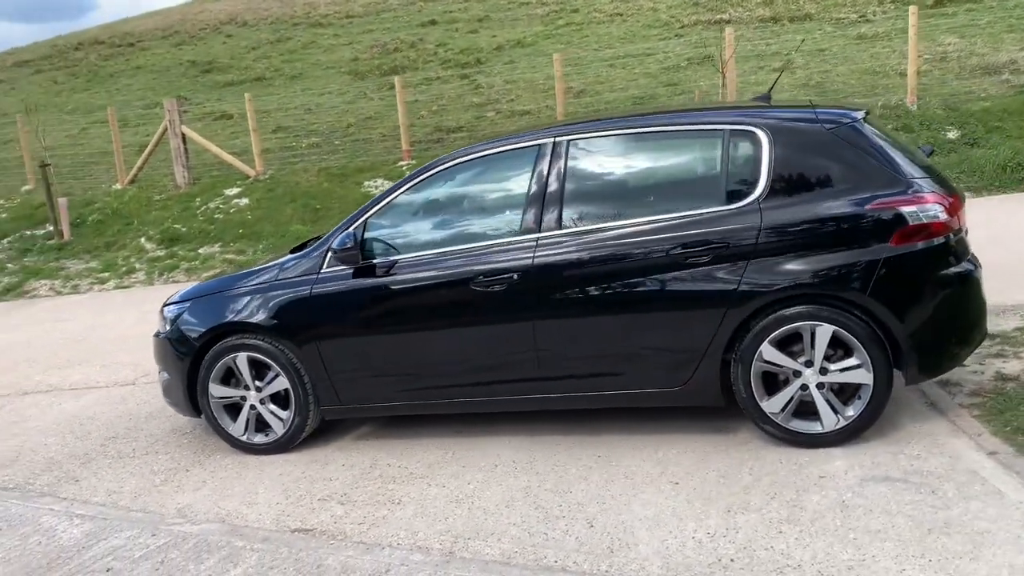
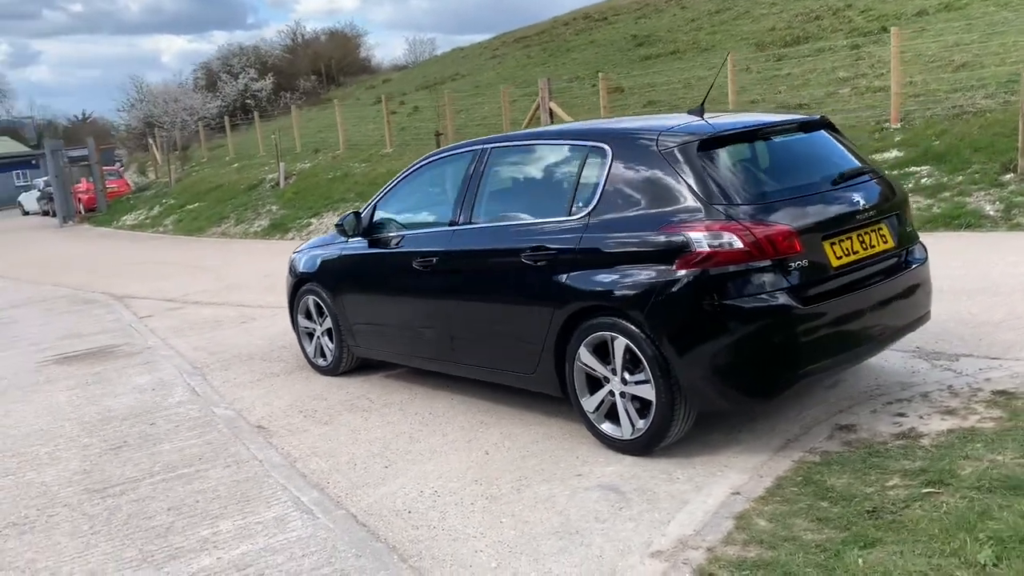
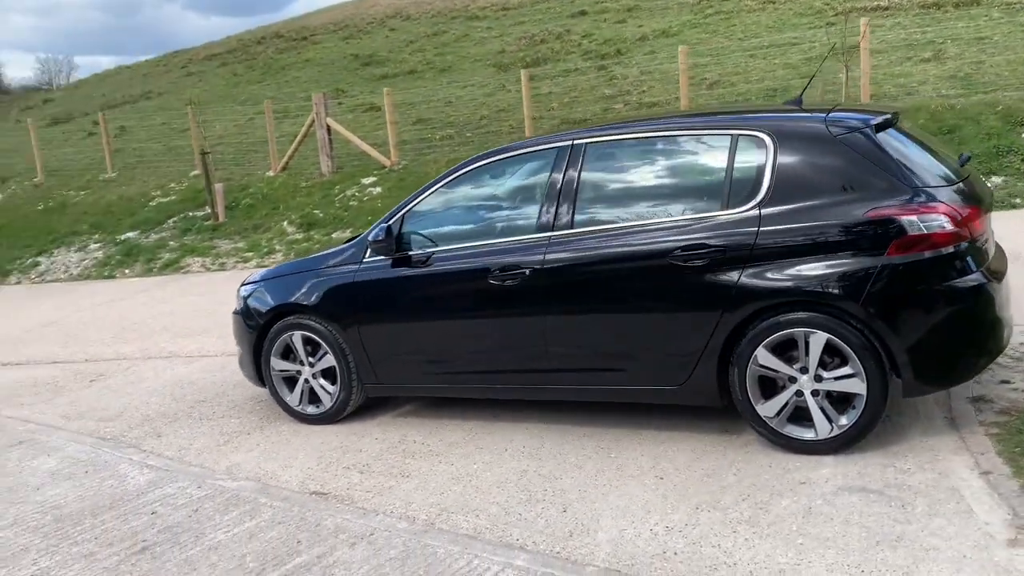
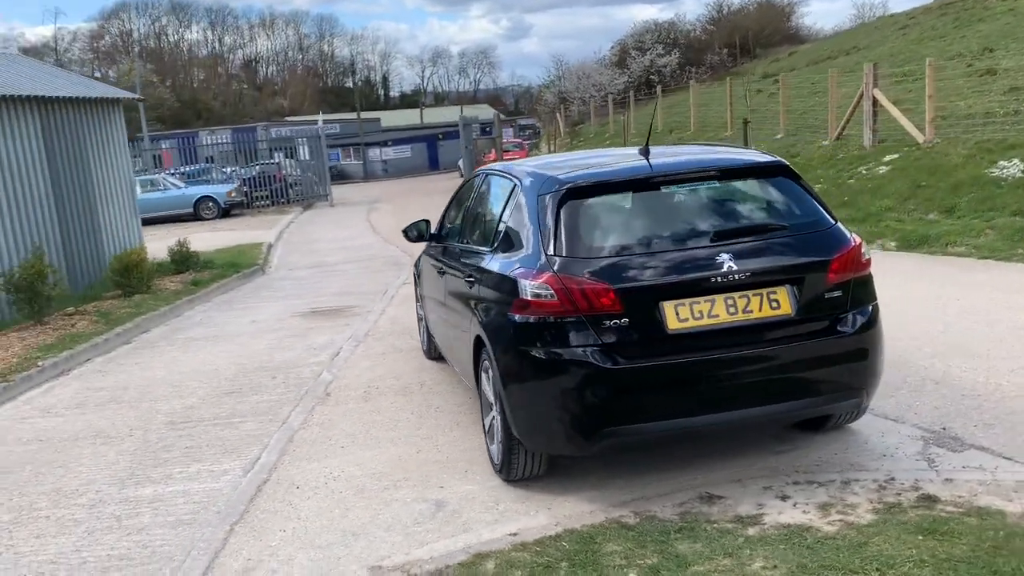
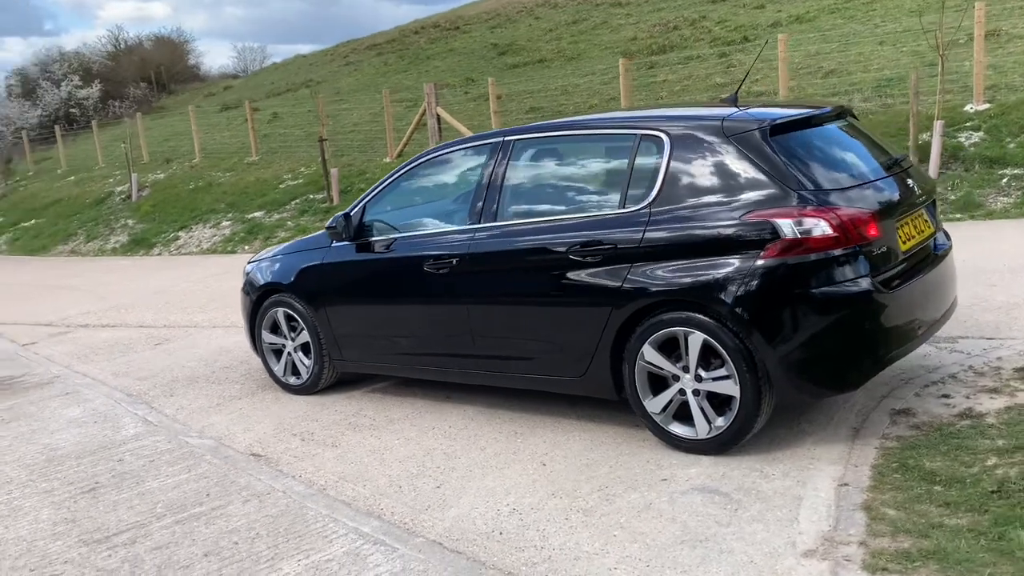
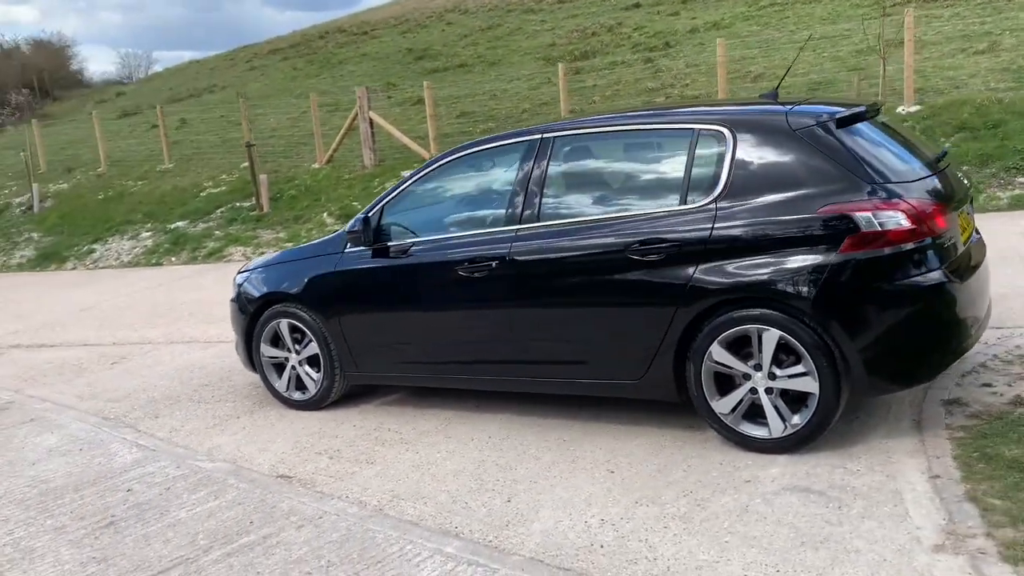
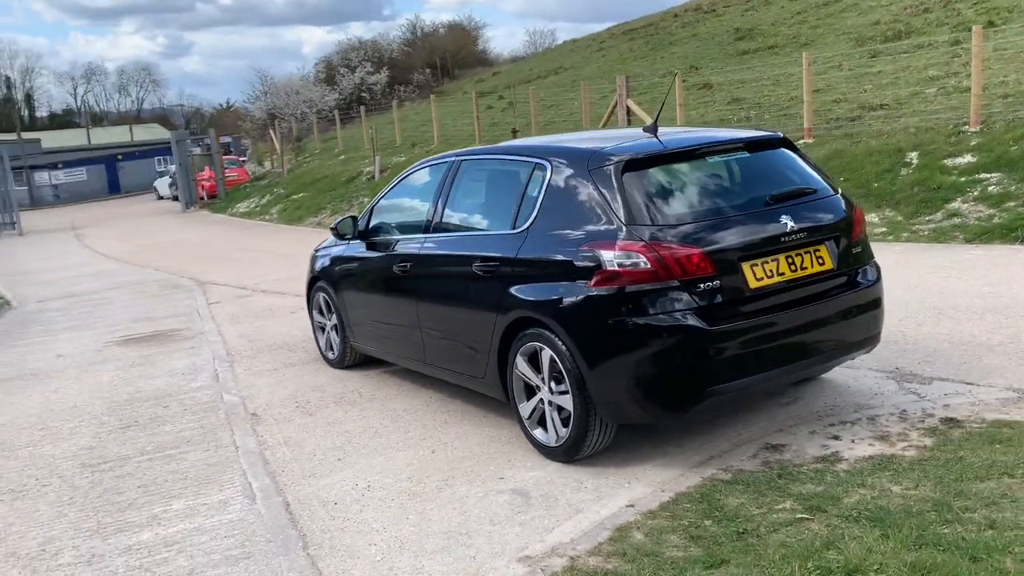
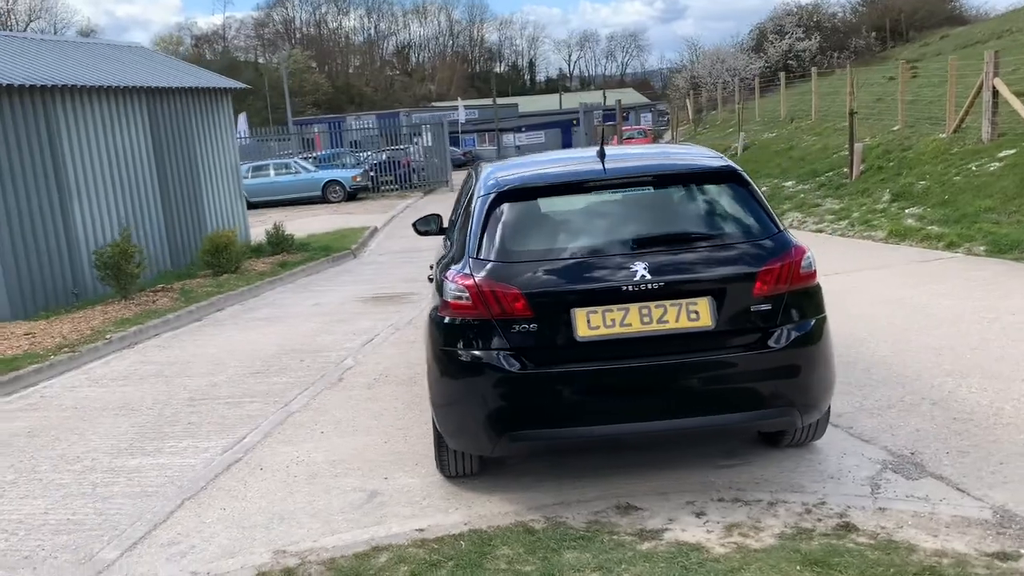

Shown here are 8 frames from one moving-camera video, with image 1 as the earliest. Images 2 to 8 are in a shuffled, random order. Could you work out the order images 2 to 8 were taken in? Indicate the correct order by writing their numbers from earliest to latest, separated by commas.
3, 6, 5, 2, 7, 4, 8
